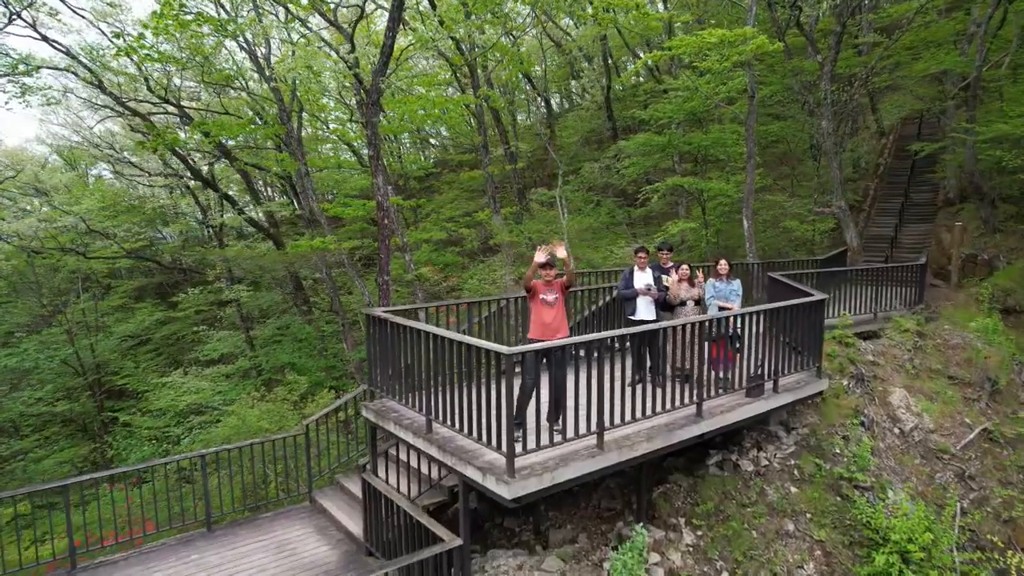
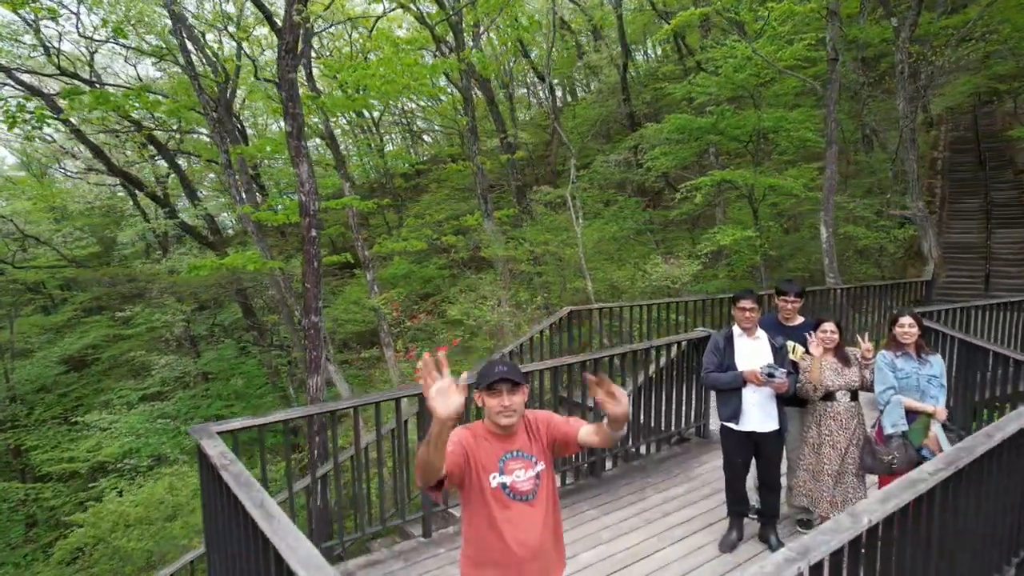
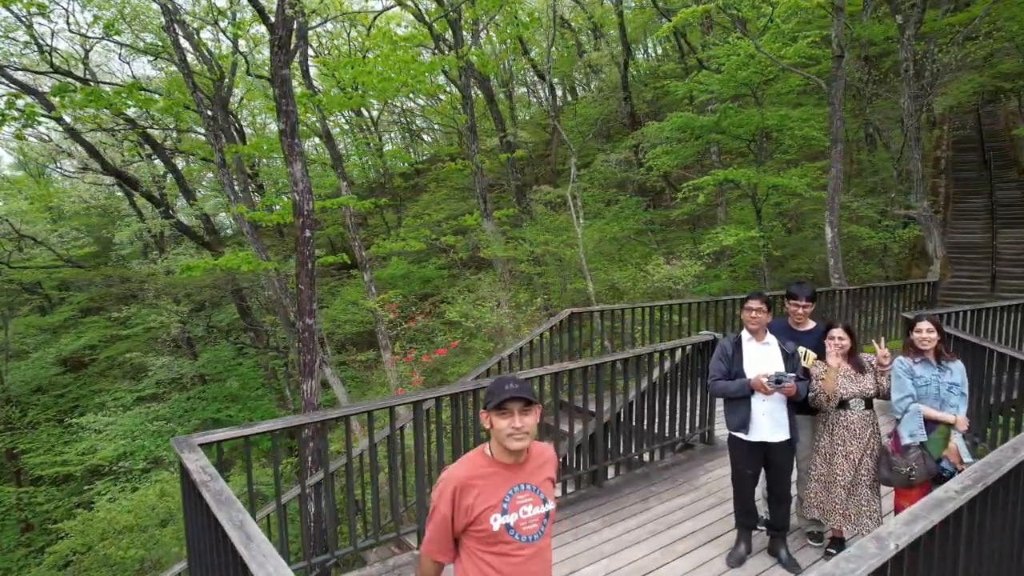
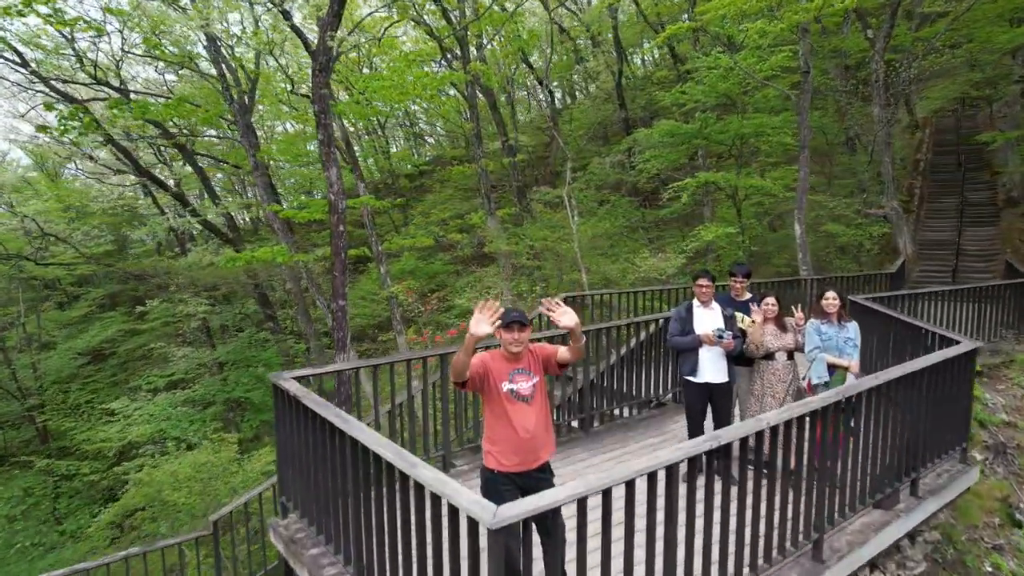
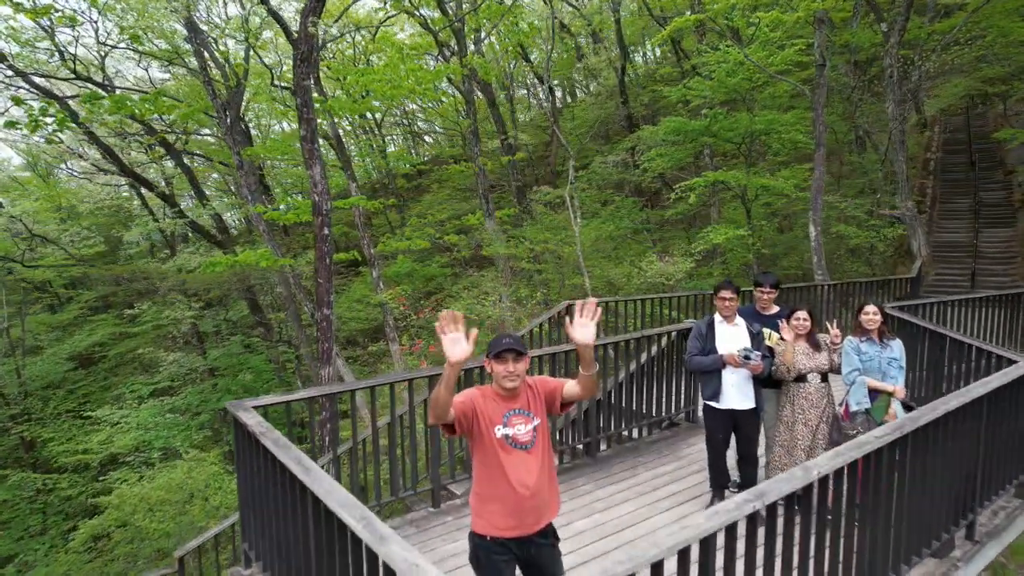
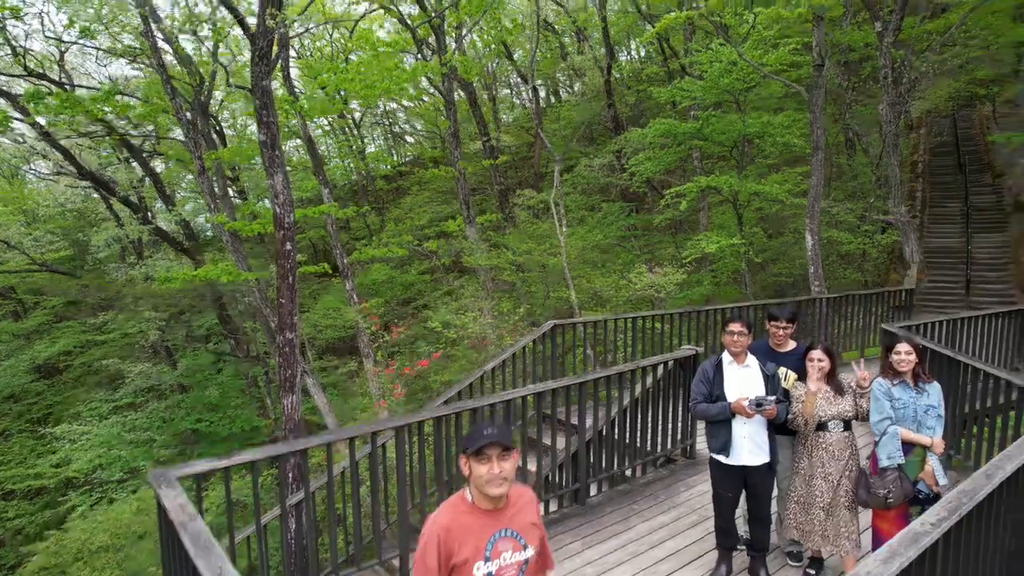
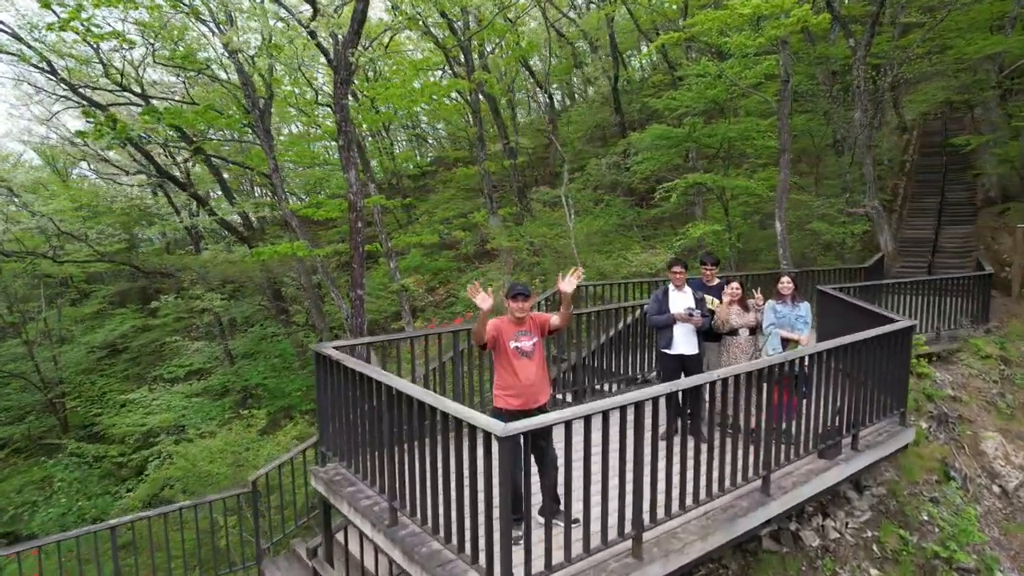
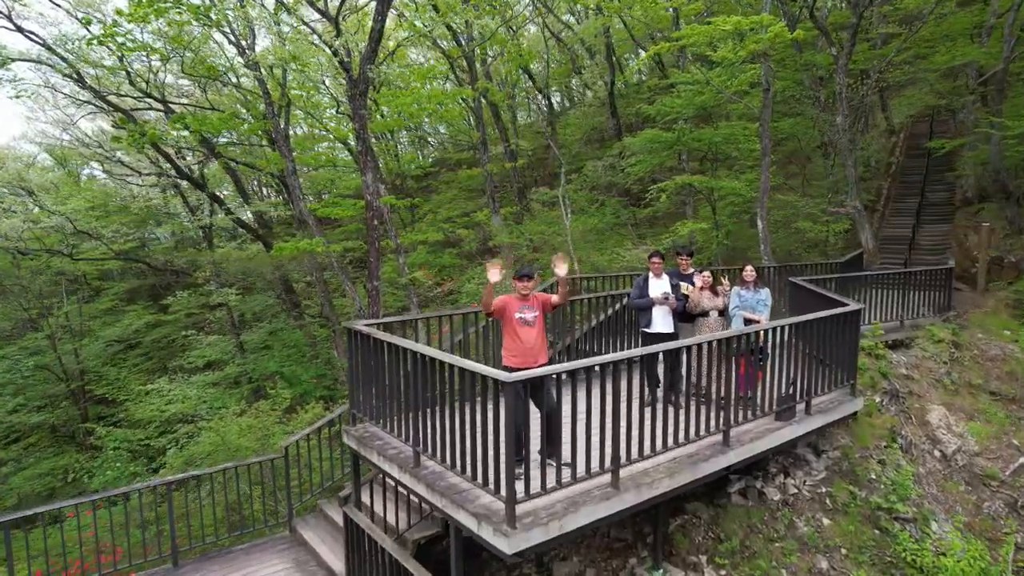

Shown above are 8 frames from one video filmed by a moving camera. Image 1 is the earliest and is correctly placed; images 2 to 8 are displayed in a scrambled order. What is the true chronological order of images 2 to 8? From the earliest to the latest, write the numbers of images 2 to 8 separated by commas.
8, 7, 4, 5, 2, 3, 6
